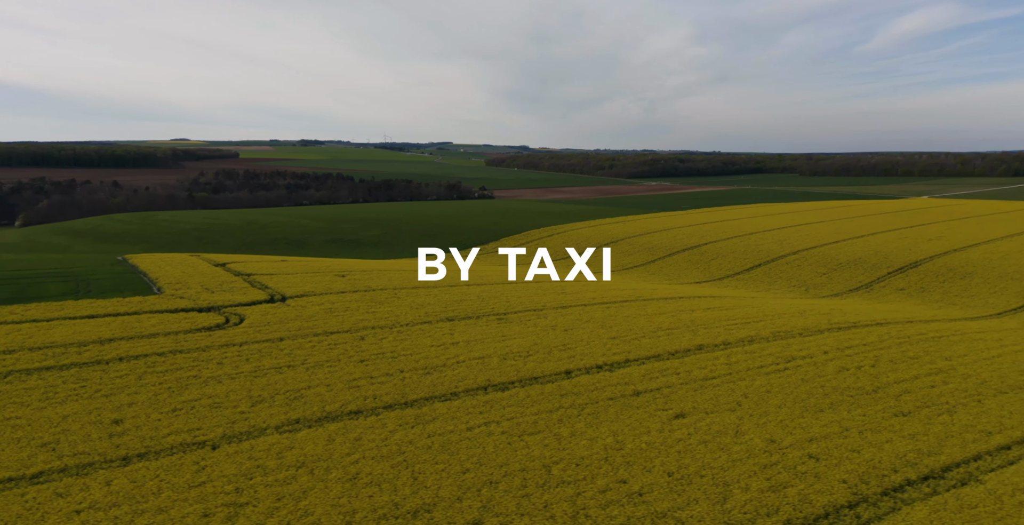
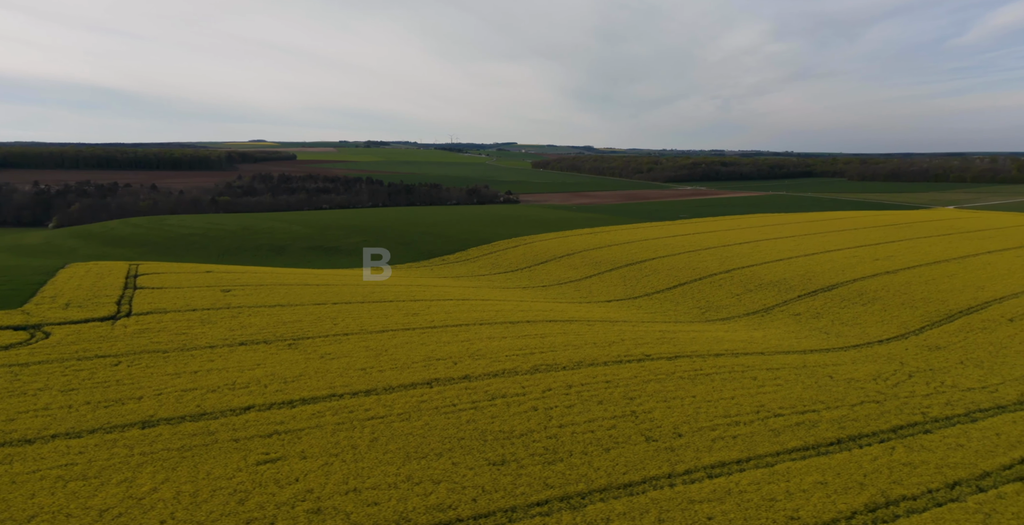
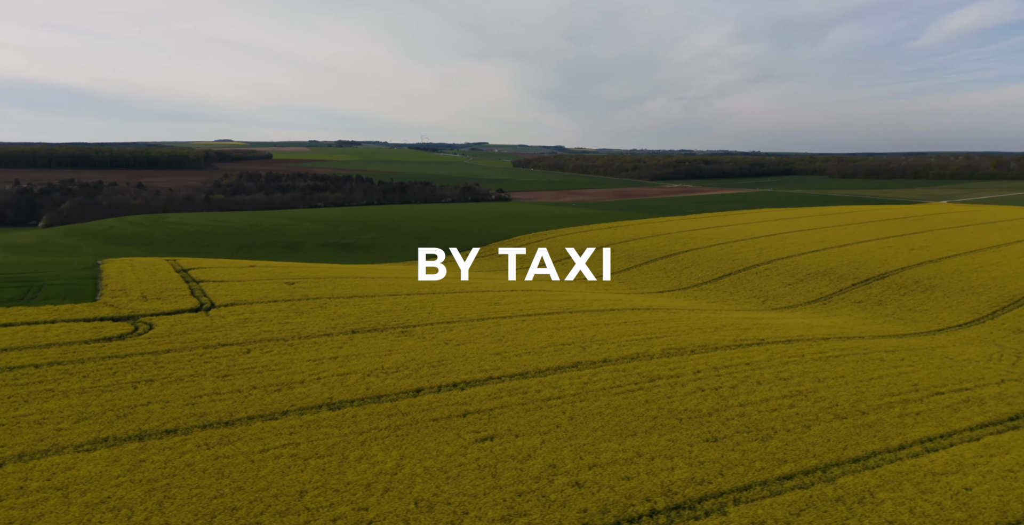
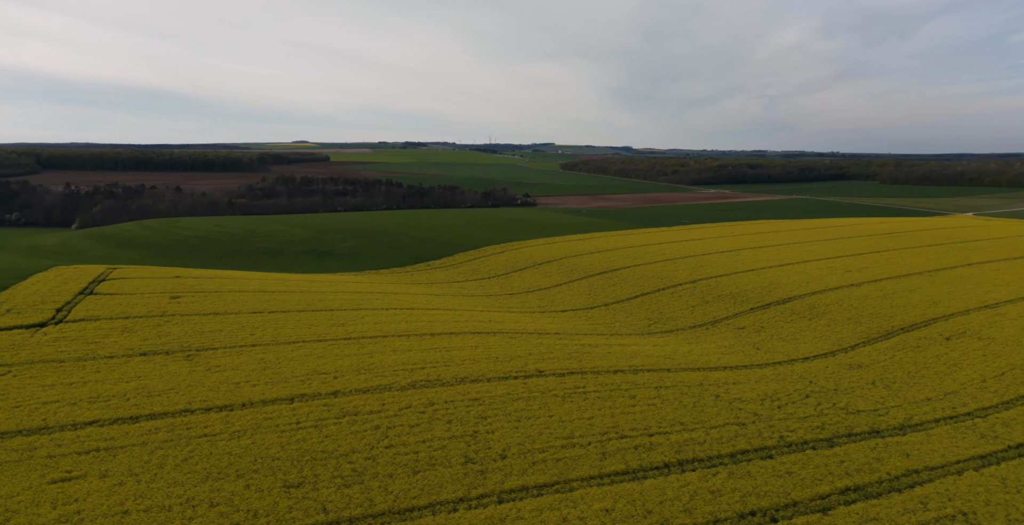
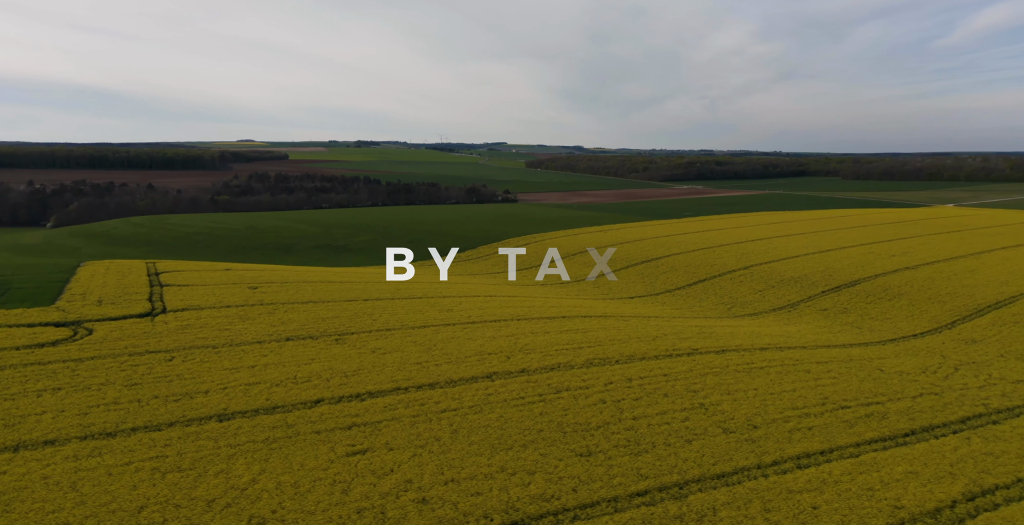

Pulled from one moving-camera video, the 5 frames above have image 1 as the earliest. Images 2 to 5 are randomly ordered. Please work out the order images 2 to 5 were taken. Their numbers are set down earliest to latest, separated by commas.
3, 5, 2, 4
